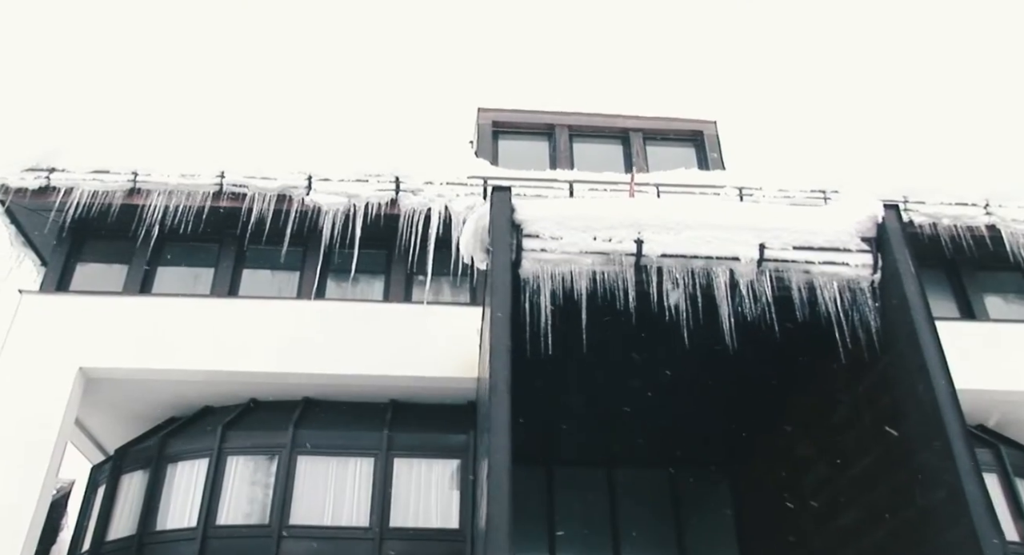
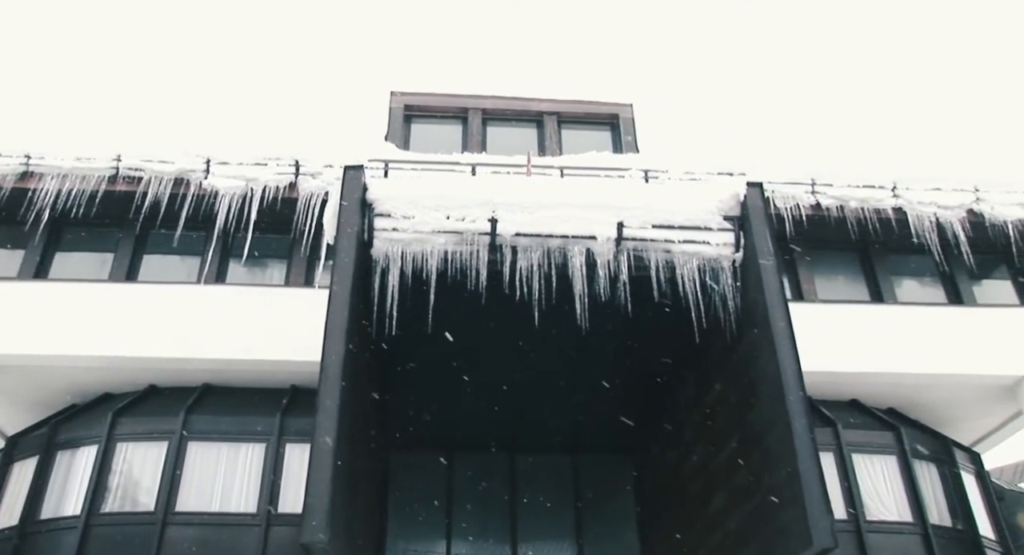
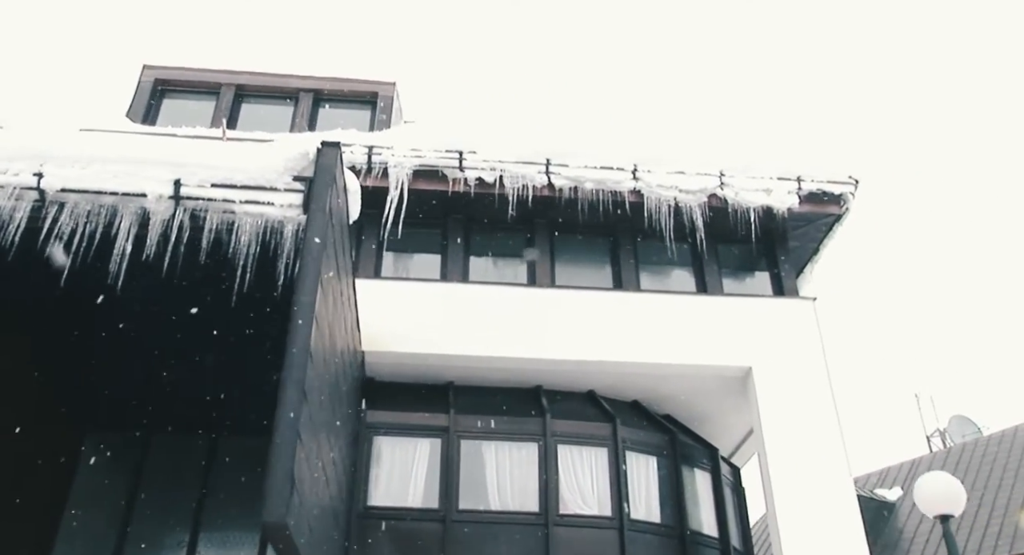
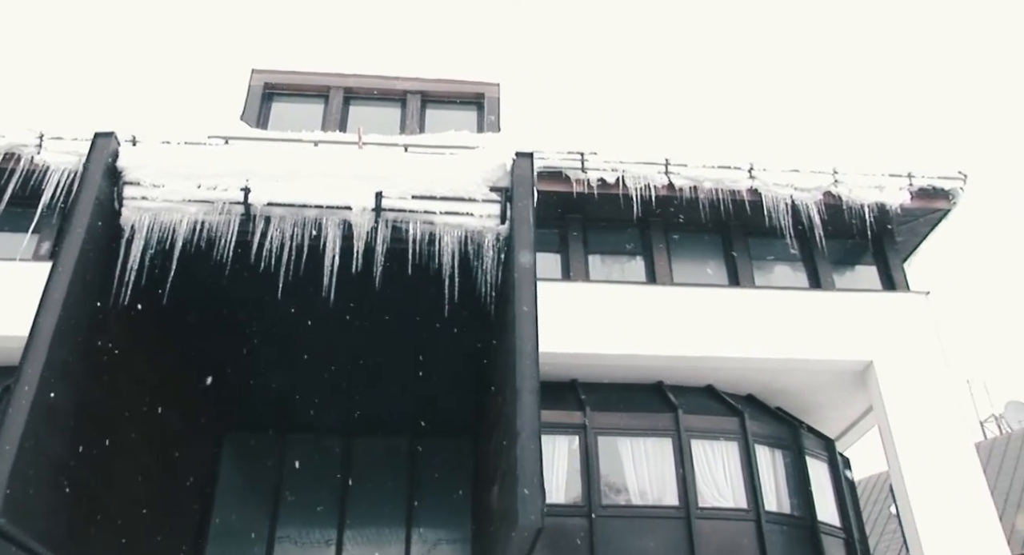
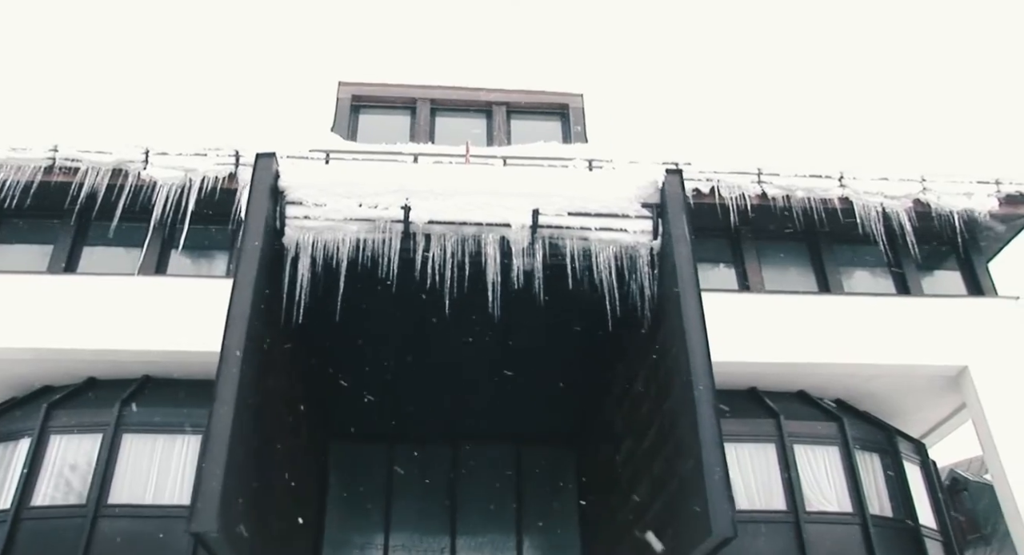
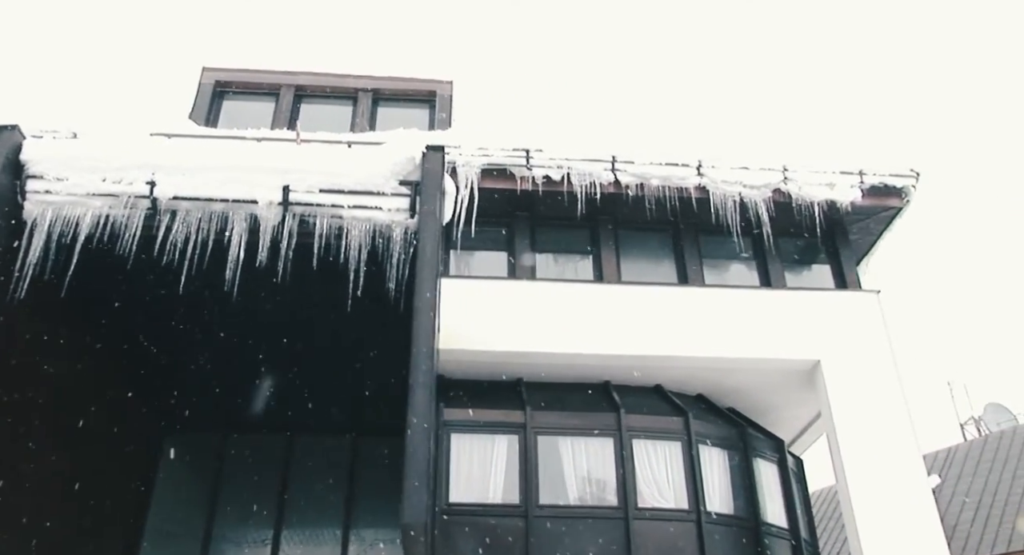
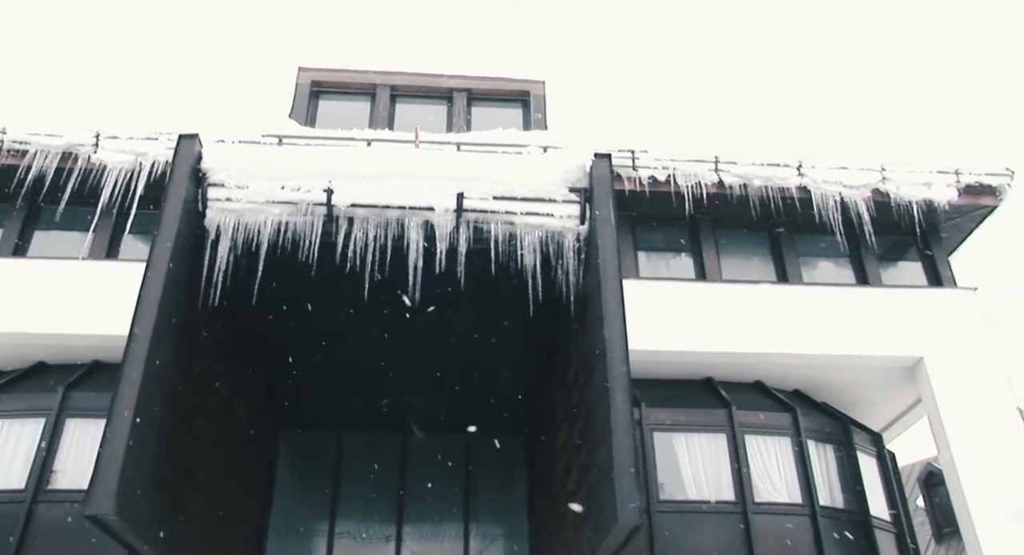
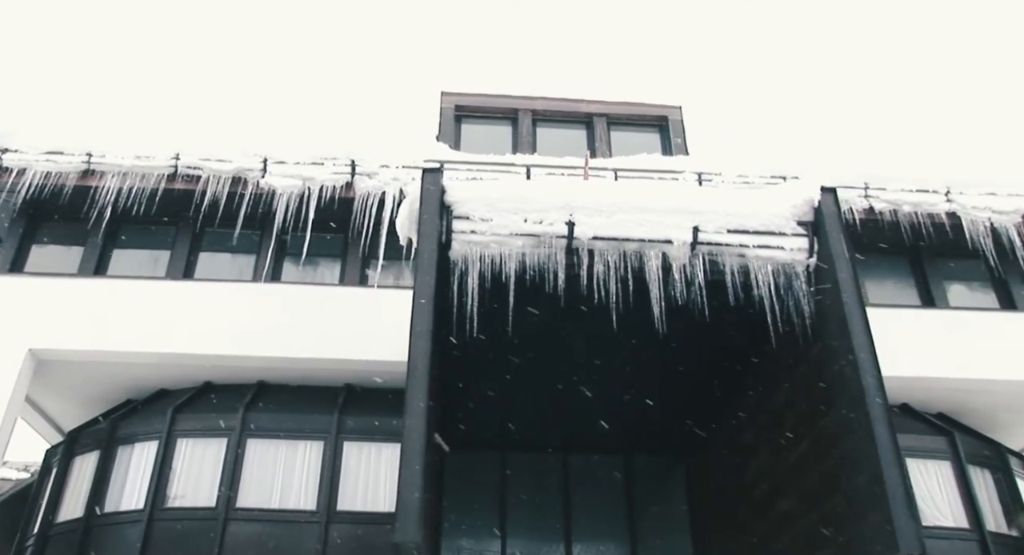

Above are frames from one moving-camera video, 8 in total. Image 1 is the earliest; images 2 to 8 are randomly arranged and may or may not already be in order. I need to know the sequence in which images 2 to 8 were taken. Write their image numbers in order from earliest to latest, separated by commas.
8, 2, 5, 7, 4, 6, 3
